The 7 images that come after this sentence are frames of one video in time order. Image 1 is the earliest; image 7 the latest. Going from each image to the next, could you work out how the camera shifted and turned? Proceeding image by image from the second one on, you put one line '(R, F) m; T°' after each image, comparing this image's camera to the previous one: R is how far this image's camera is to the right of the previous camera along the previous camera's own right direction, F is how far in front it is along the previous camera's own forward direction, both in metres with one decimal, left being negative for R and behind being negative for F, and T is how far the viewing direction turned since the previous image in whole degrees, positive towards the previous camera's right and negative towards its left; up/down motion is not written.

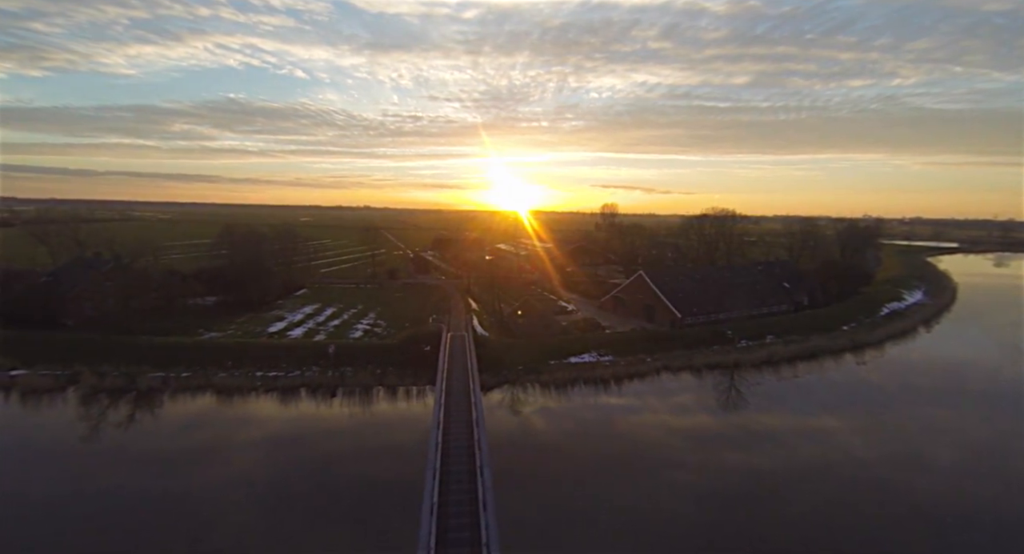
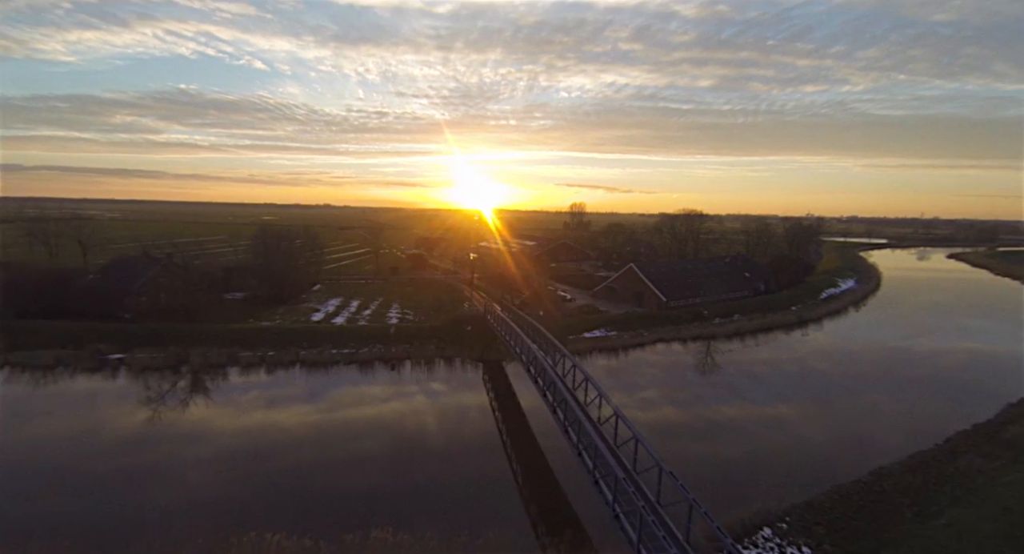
(-0.7, -0.7) m; +4°
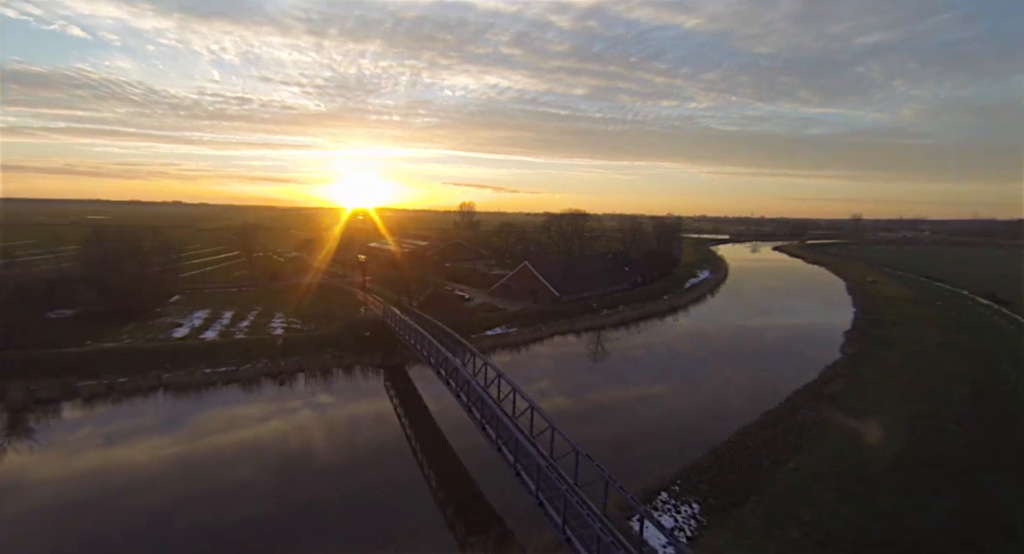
(-0.2, 0.0) m; +14°
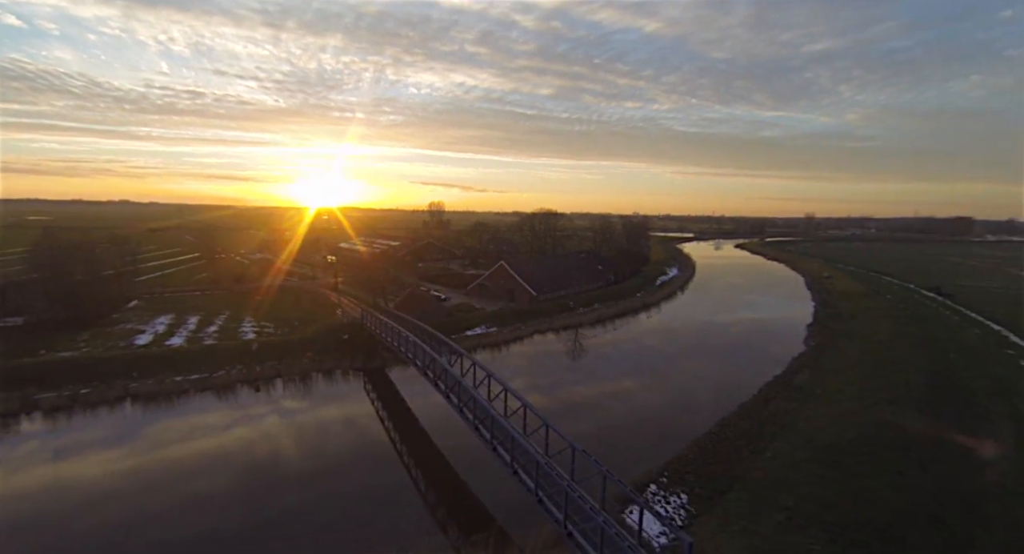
(-0.2, 0.0) m; +4°
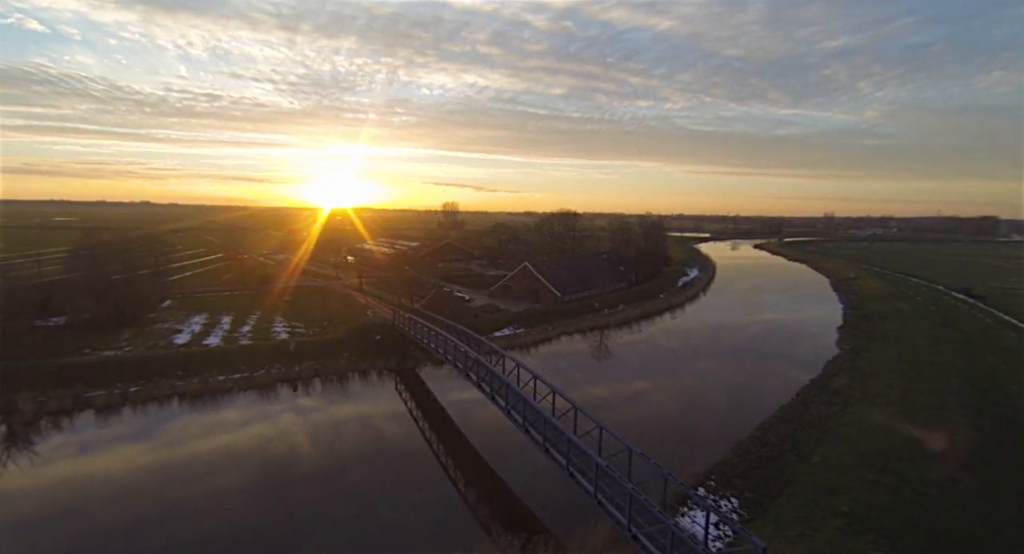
(-0.3, 0.0) m; -1°
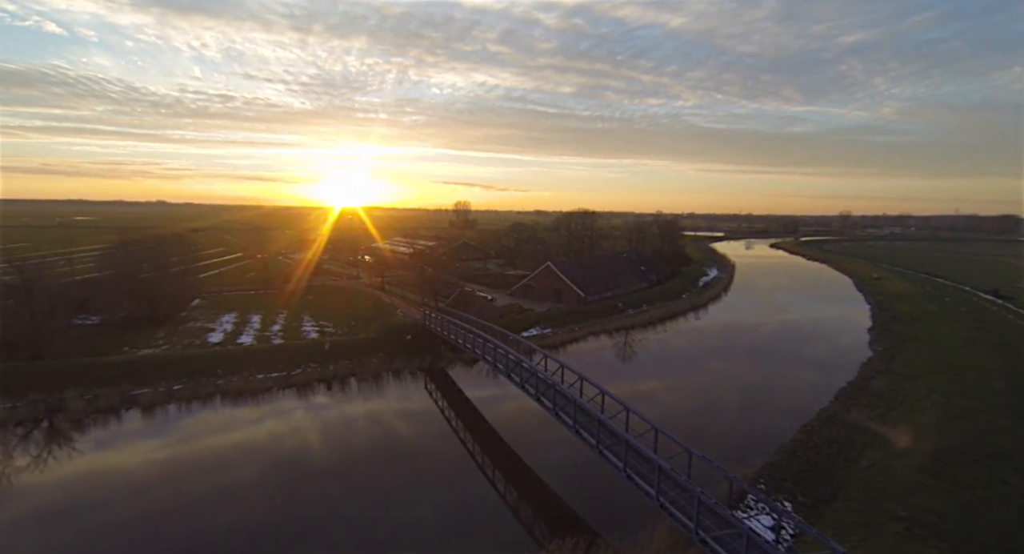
(-0.3, 0.0) m; -1°
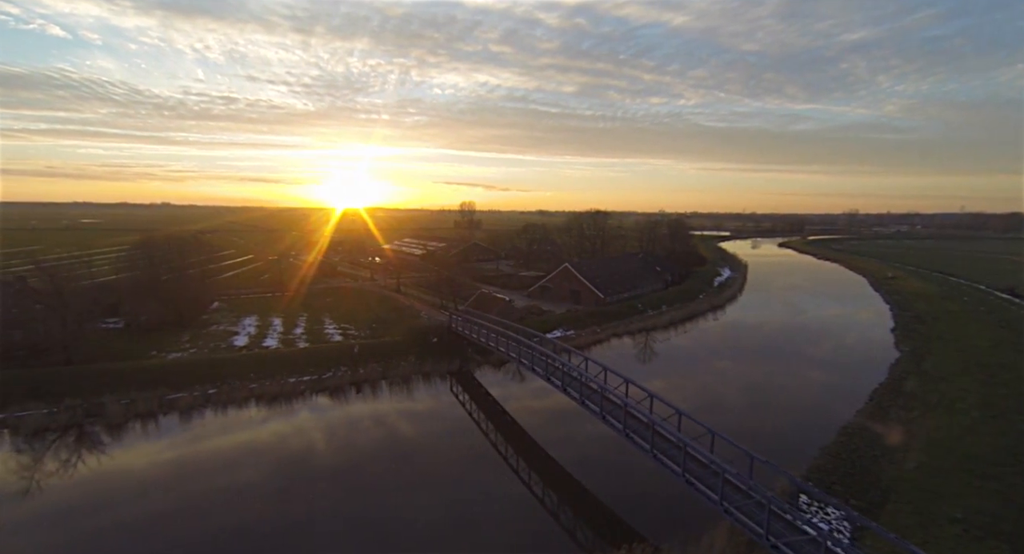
(-0.3, 0.0) m; 0°
